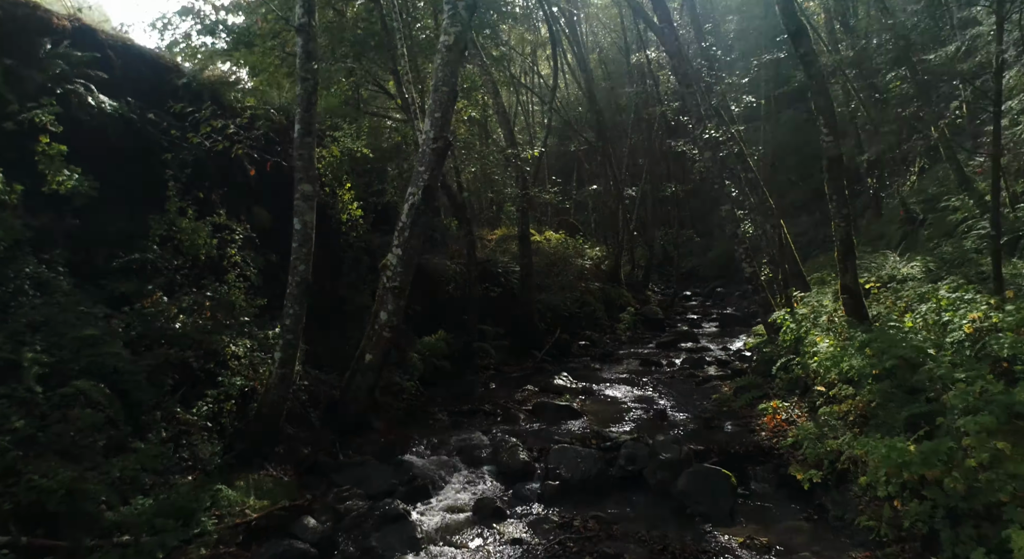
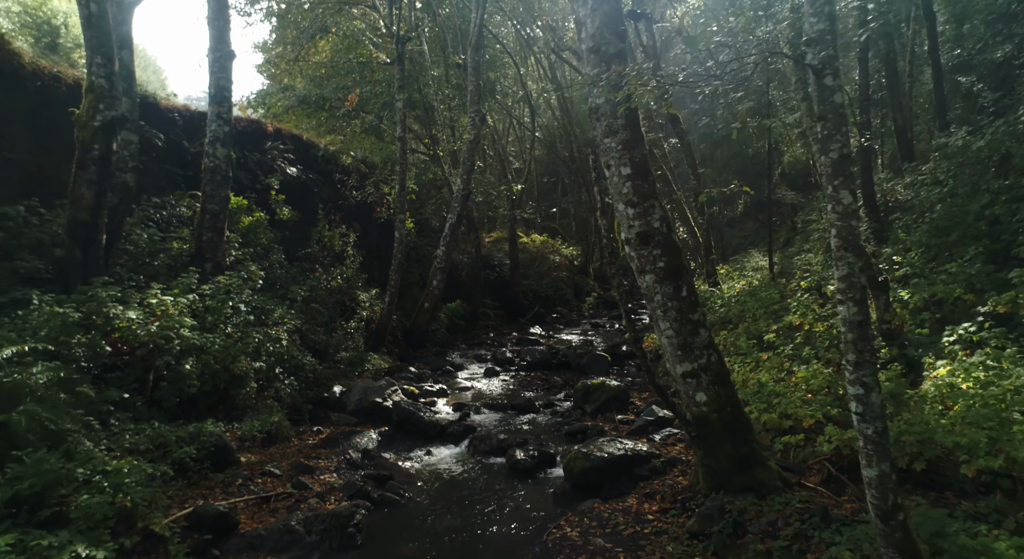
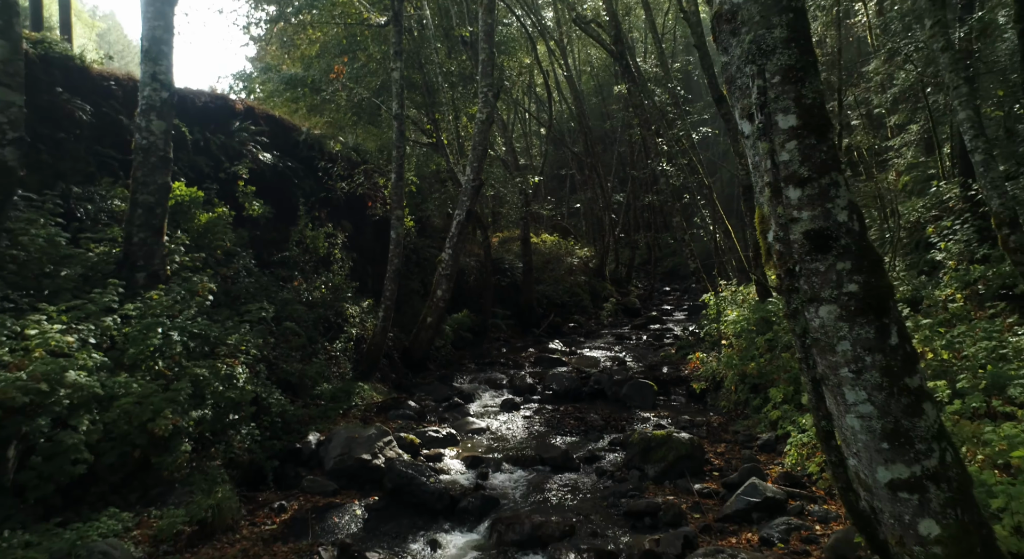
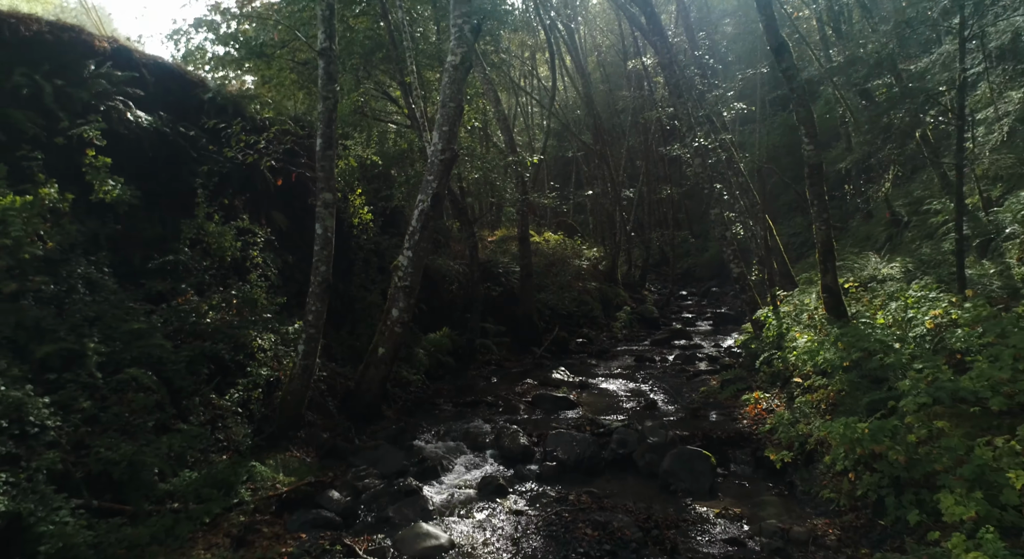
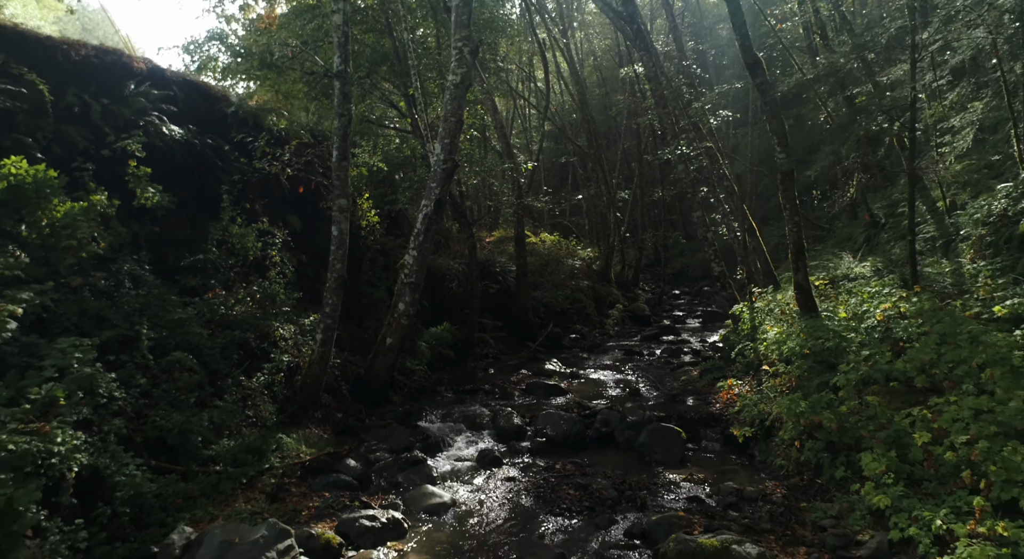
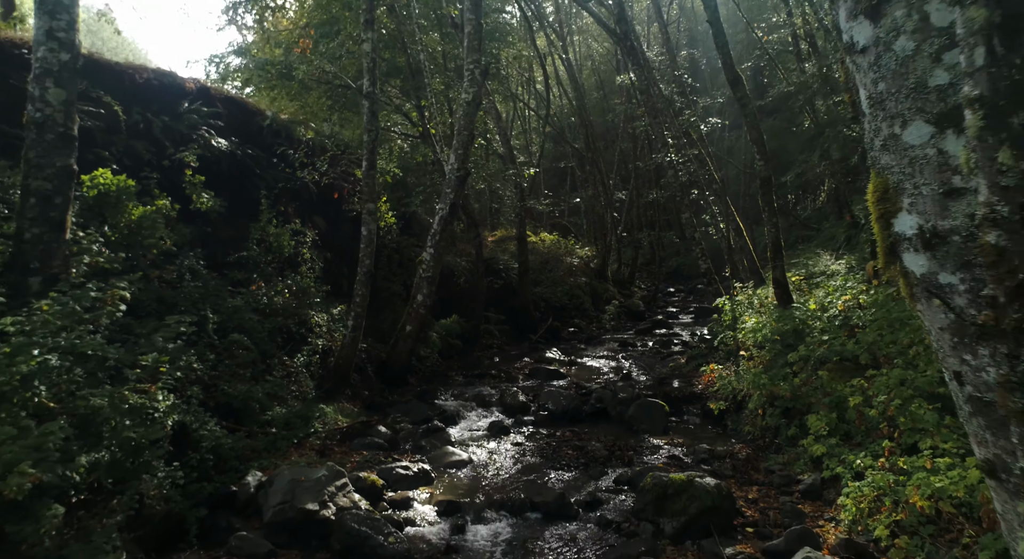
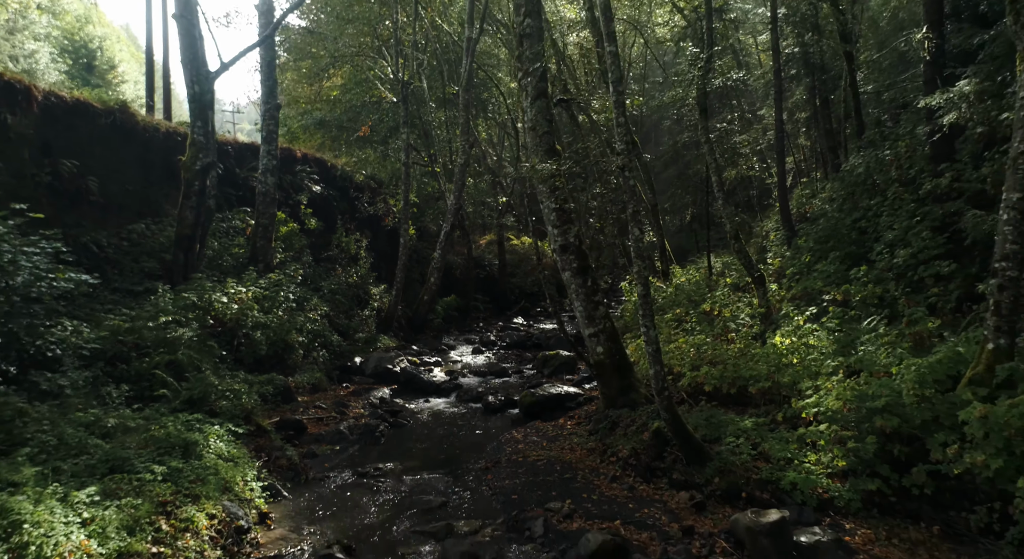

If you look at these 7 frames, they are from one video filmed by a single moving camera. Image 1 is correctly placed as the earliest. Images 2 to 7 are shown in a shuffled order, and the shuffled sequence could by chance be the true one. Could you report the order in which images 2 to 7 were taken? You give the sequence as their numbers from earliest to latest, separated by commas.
4, 5, 6, 3, 2, 7
